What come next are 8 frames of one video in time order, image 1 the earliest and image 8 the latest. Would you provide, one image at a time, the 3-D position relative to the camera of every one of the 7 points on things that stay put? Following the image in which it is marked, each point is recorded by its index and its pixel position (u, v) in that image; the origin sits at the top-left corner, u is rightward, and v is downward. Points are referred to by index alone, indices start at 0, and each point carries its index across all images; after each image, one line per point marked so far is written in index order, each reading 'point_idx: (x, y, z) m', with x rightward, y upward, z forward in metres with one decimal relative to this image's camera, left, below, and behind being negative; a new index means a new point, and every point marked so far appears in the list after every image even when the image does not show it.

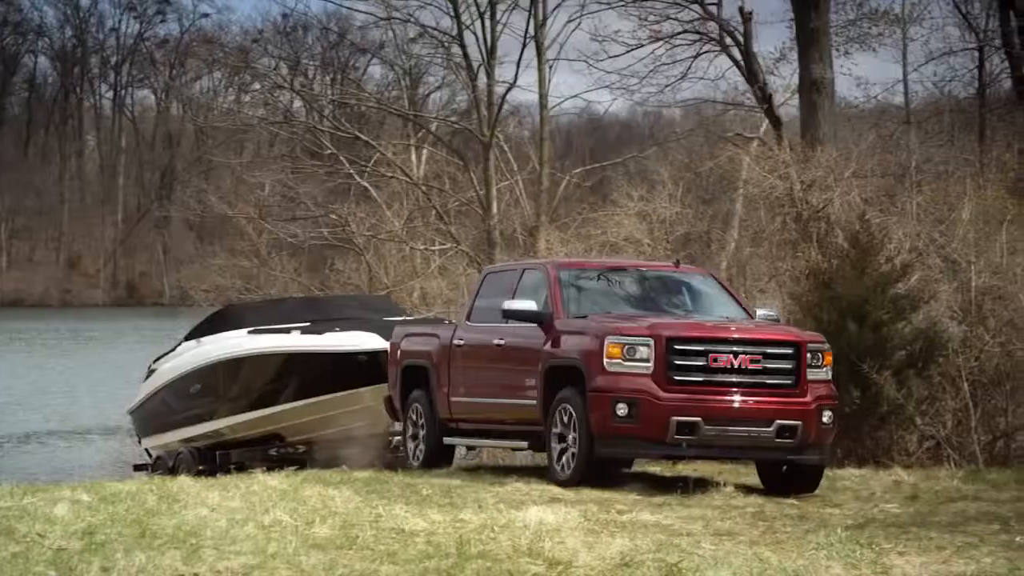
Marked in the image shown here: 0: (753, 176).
0: (+4.1, +2.1, +16.8) m
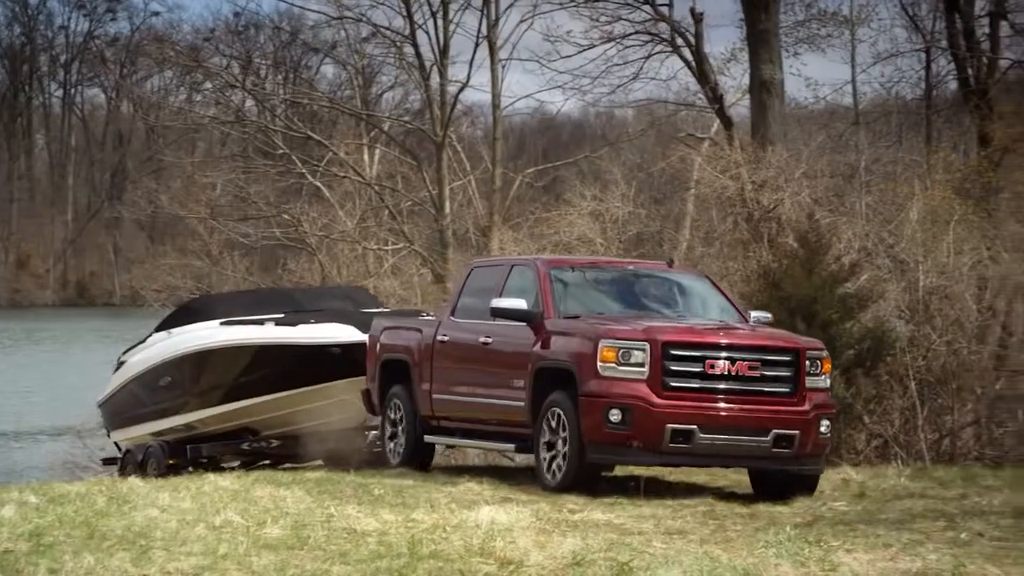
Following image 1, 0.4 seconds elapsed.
0: (+3.3, +2.1, +16.9) m
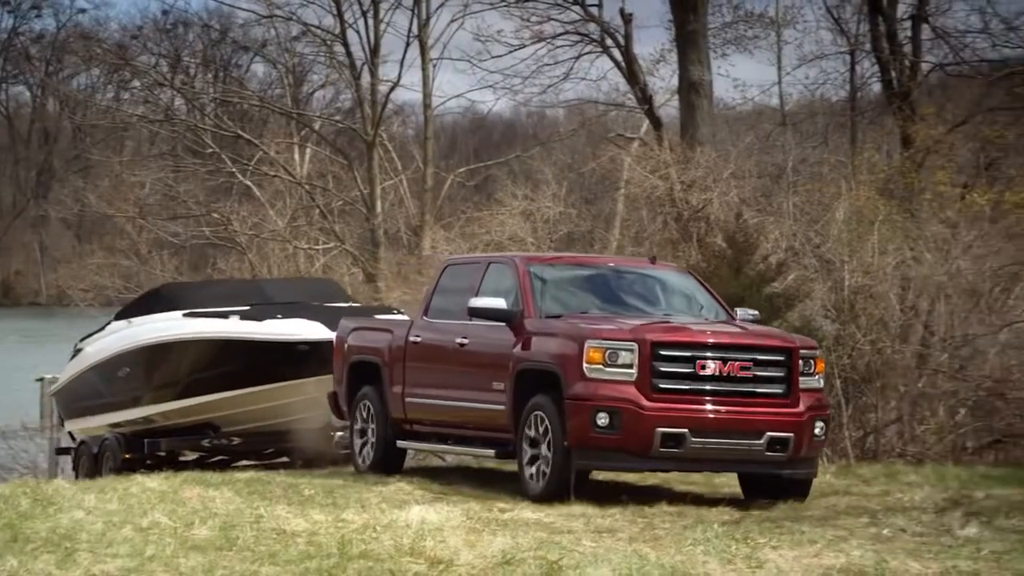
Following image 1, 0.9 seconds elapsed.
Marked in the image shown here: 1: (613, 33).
0: (+2.1, +2.1, +17.0) m
1: (+1.6, +4.0, +14.6) m
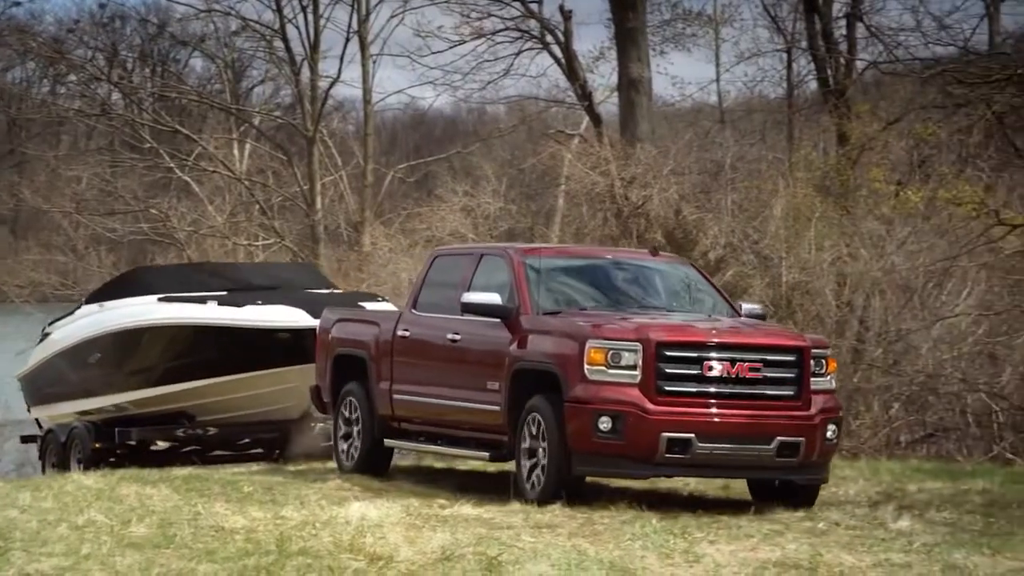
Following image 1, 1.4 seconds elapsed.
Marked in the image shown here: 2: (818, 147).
0: (+1.1, +2.1, +17.0) m
1: (+0.6, +4.1, +14.7) m
2: (+5.5, +2.6, +17.3) m
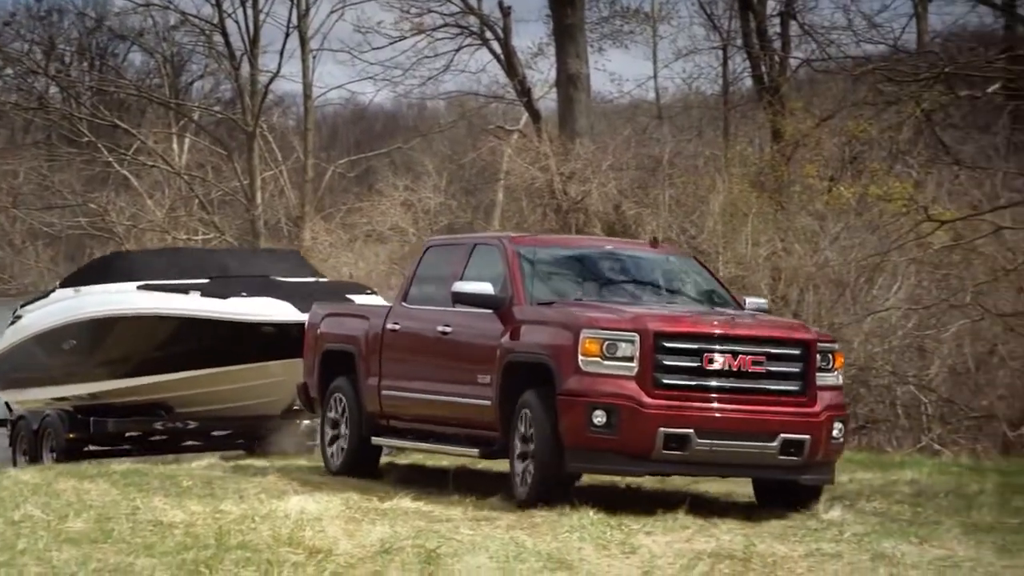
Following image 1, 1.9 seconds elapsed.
0: (+0.1, +2.2, +17.2) m
1: (-0.3, +4.2, +14.8) m
2: (+4.4, +2.7, +17.5) m
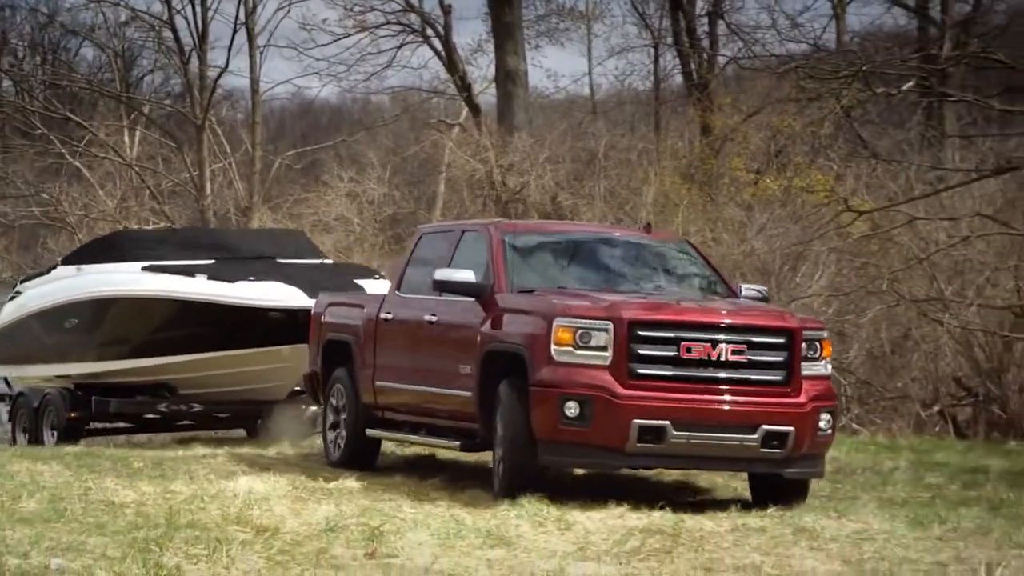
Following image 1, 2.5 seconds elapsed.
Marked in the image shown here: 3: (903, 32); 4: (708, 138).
0: (-1.0, +2.5, +17.7) m
1: (-1.3, +4.4, +15.3) m
2: (+3.4, +2.9, +18.2) m
3: (+6.3, +4.1, +15.0) m
4: (+3.7, +2.9, +17.5) m
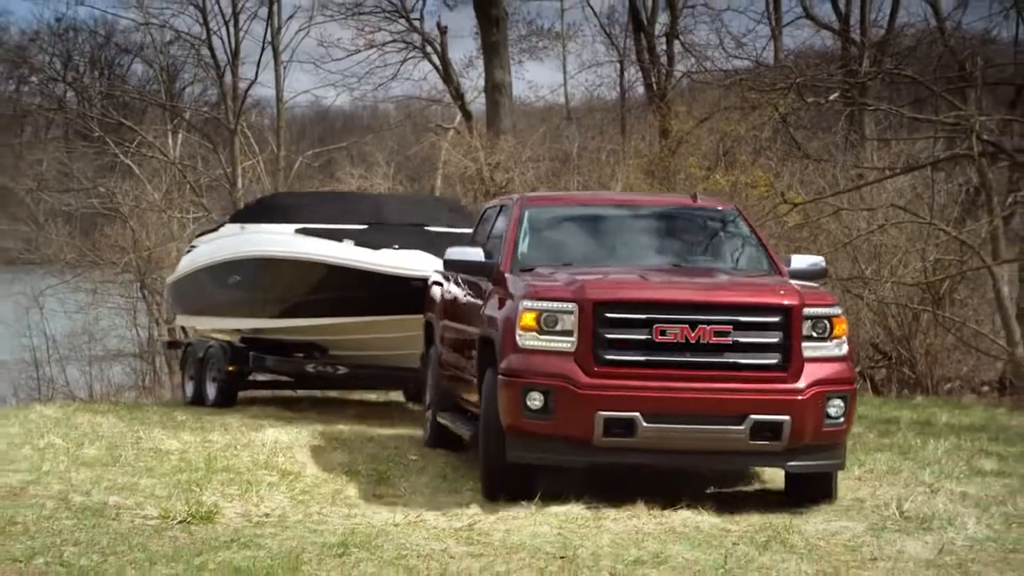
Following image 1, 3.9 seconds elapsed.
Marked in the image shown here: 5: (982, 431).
0: (-1.2, +2.9, +20.4) m
1: (-1.6, +4.8, +18.0) m
2: (+3.1, +3.3, +20.8) m
3: (+6.1, +4.5, +17.6) m
4: (+3.4, +3.3, +20.2) m
5: (+7.7, -2.4, +15.0) m
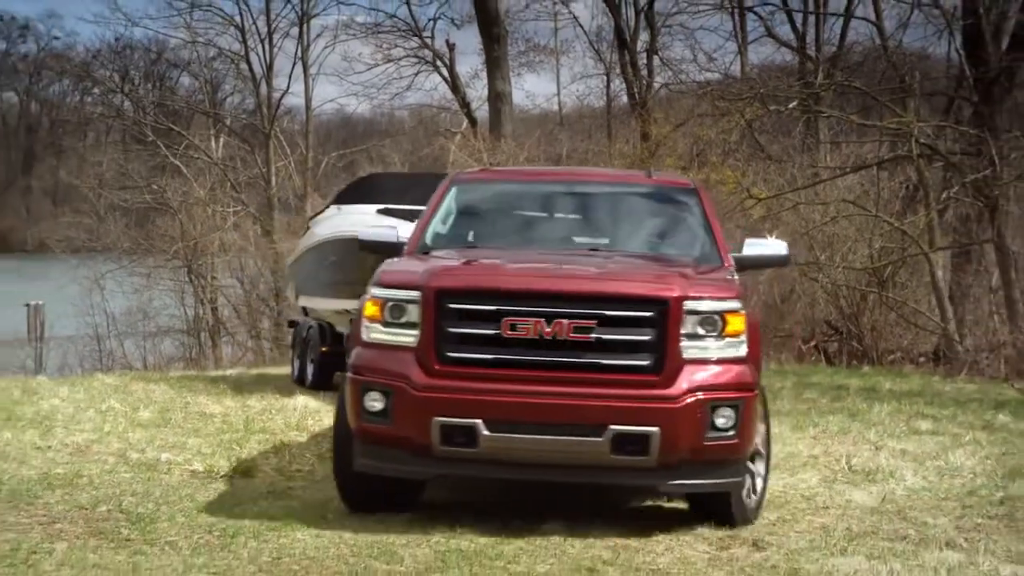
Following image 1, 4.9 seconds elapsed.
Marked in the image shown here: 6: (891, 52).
0: (-1.2, +3.2, +22.9) m
1: (-1.6, +5.1, +20.5) m
2: (+3.2, +3.7, +23.3) m
3: (+6.0, +4.9, +20.1) m
4: (+3.4, +3.6, +22.7) m
5: (+7.7, -2.0, +17.5) m
6: (+7.8, +4.8, +18.9) m
